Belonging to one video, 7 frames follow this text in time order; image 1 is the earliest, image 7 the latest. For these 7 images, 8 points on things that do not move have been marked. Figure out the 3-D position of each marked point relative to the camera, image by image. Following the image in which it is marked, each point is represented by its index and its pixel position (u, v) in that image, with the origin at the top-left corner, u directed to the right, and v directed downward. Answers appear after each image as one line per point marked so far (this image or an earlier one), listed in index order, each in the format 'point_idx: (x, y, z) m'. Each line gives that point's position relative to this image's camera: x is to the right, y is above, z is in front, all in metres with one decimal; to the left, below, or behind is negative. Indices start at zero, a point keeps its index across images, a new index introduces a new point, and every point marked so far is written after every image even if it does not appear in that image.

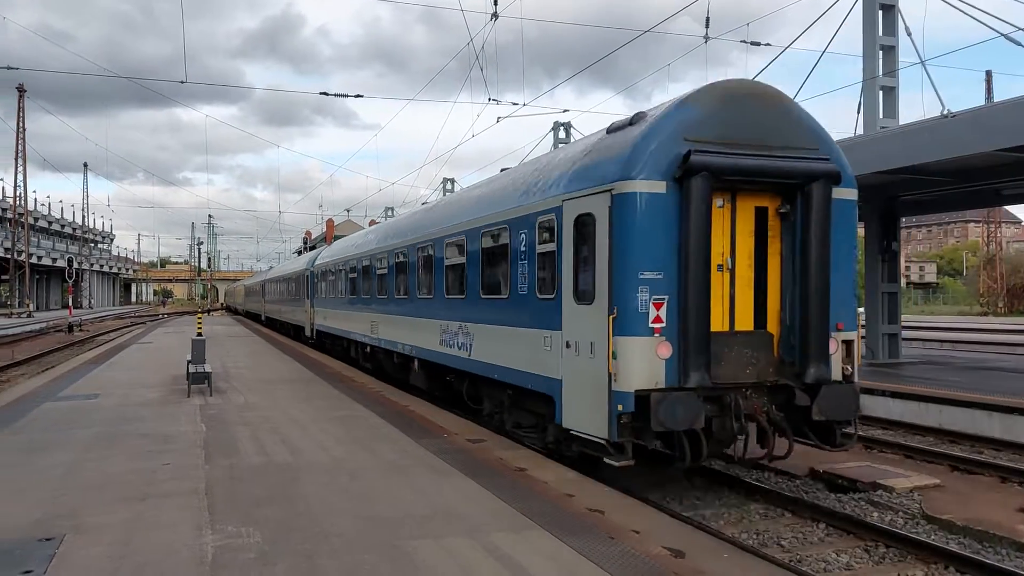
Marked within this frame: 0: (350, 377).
0: (-3.1, -1.8, +16.2) m
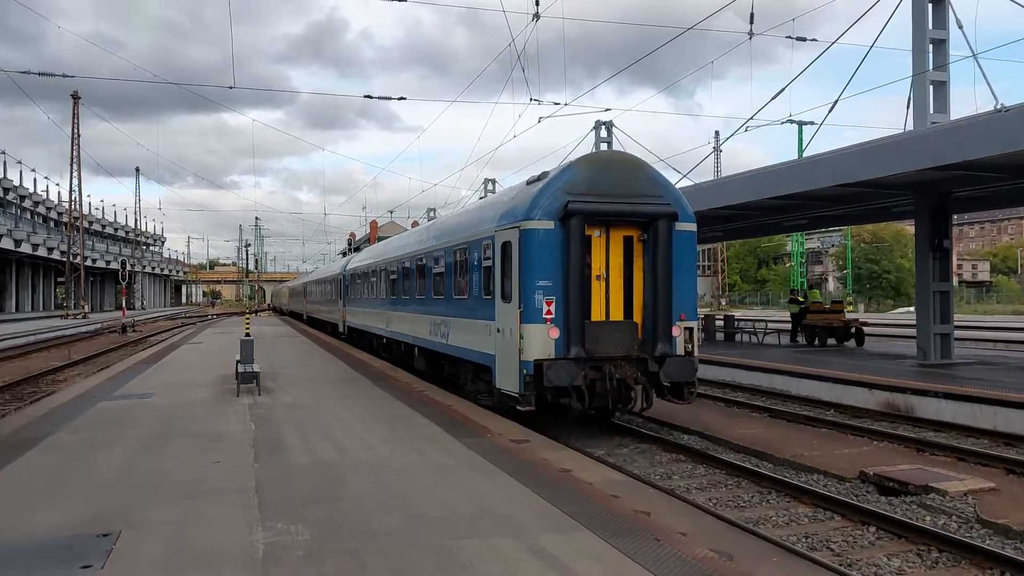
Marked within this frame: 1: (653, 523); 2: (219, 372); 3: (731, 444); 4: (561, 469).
0: (-2.3, -1.8, +16.4) m
1: (+1.4, -2.4, +8.4) m
2: (-5.6, -1.6, +16.0) m
3: (+3.2, -2.3, +12.0) m
4: (+0.7, -2.4, +11.0) m
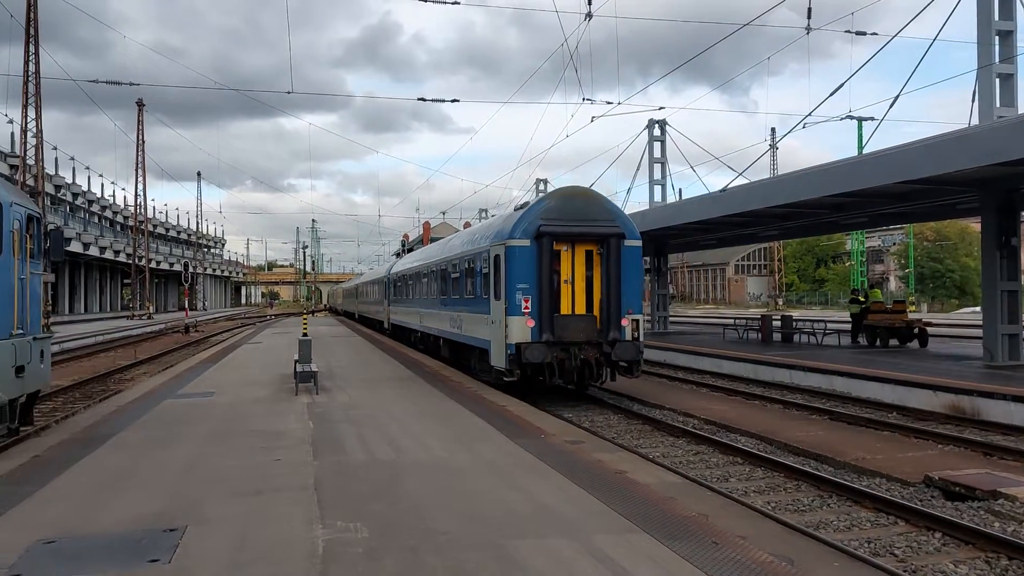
0: (-1.2, -1.8, +16.5) m
1: (+2.0, -2.4, +8.3) m
2: (-4.6, -1.7, +16.3) m
3: (+4.0, -2.3, +11.8) m
4: (+1.4, -2.4, +10.9) m
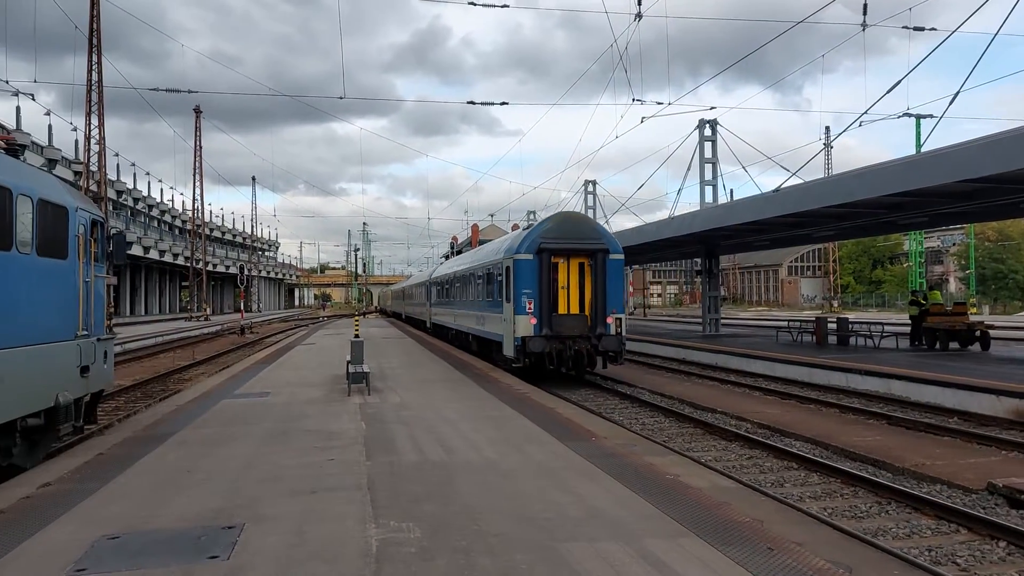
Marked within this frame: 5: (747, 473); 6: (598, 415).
0: (-0.3, -1.8, +16.5) m
1: (+2.5, -2.4, +8.1) m
2: (-3.6, -1.7, +16.5) m
3: (+4.7, -2.3, +11.6) m
4: (+2.0, -2.5, +10.9) m
5: (+3.2, -2.5, +11.3) m
6: (+1.4, -2.1, +13.4) m
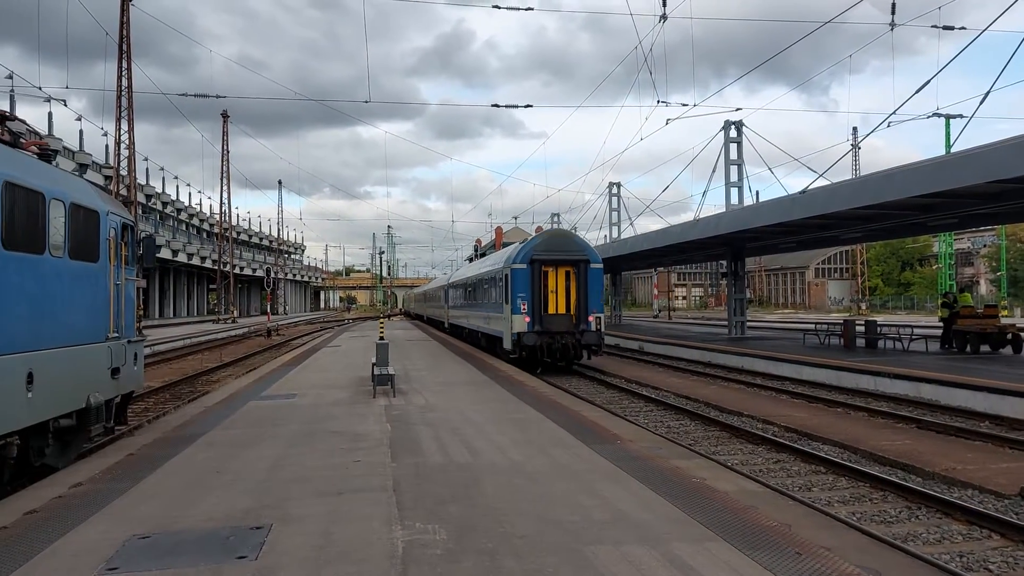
0: (+0.2, -1.9, +16.5) m
1: (+2.8, -2.4, +8.1) m
2: (-3.1, -1.8, +16.6) m
3: (+5.0, -2.3, +11.4) m
4: (+2.4, -2.5, +10.8) m
5: (+3.6, -2.6, +11.2) m
6: (+1.8, -2.1, +13.4) m
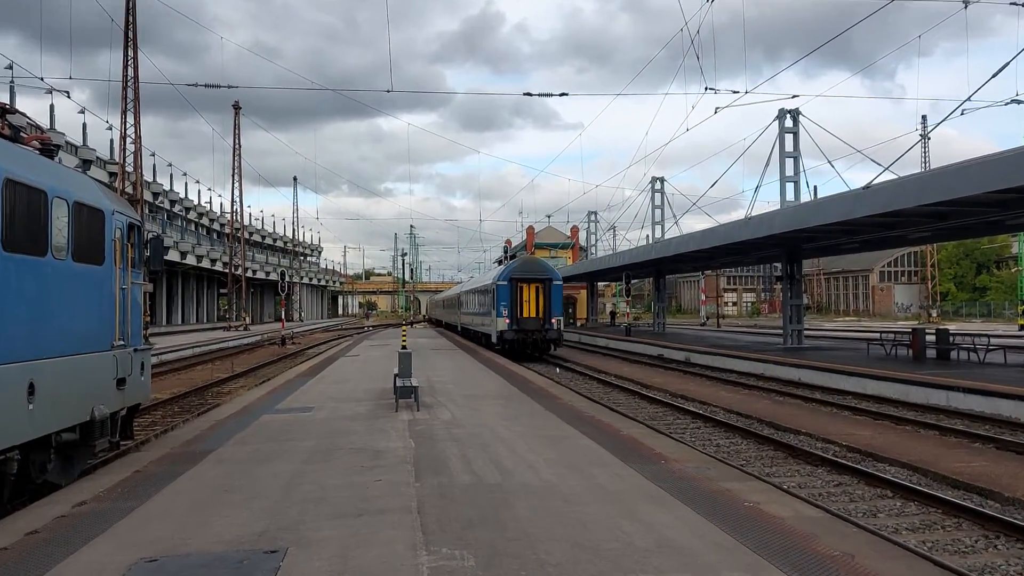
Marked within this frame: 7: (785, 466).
0: (+0.8, -1.9, +15.5) m
1: (+3.1, -2.5, +7.0) m
2: (-2.5, -1.8, +15.7) m
3: (+5.5, -2.4, +10.3) m
4: (+2.8, -2.6, +9.7) m
5: (+4.0, -2.6, +10.1) m
6: (+2.3, -2.2, +12.3) m
7: (+3.7, -2.4, +11.2) m
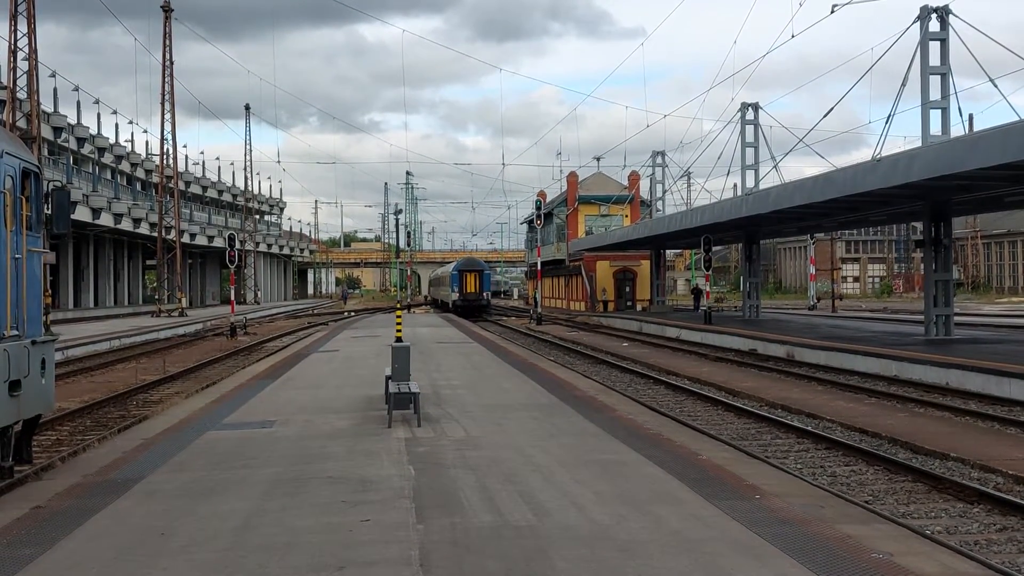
0: (+1.1, -1.4, +12.4) m
1: (+3.5, -2.4, +3.9) m
2: (-2.2, -1.3, +12.6) m
3: (+5.9, -2.1, +7.2) m
4: (+3.2, -2.3, +6.7) m
5: (+4.4, -2.4, +7.0) m
6: (+2.7, -1.8, +9.2) m
7: (+4.1, -2.1, +8.1) m
